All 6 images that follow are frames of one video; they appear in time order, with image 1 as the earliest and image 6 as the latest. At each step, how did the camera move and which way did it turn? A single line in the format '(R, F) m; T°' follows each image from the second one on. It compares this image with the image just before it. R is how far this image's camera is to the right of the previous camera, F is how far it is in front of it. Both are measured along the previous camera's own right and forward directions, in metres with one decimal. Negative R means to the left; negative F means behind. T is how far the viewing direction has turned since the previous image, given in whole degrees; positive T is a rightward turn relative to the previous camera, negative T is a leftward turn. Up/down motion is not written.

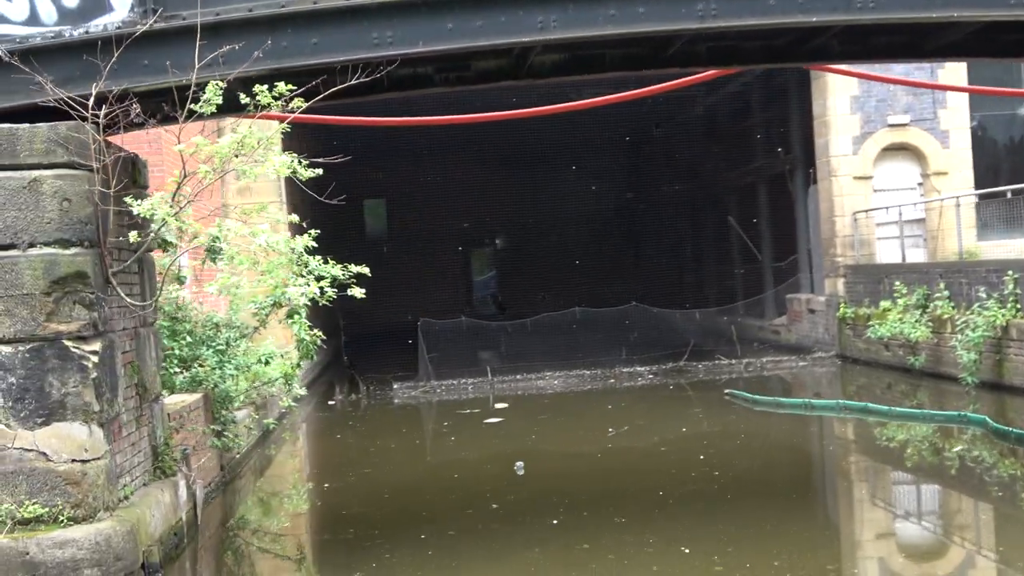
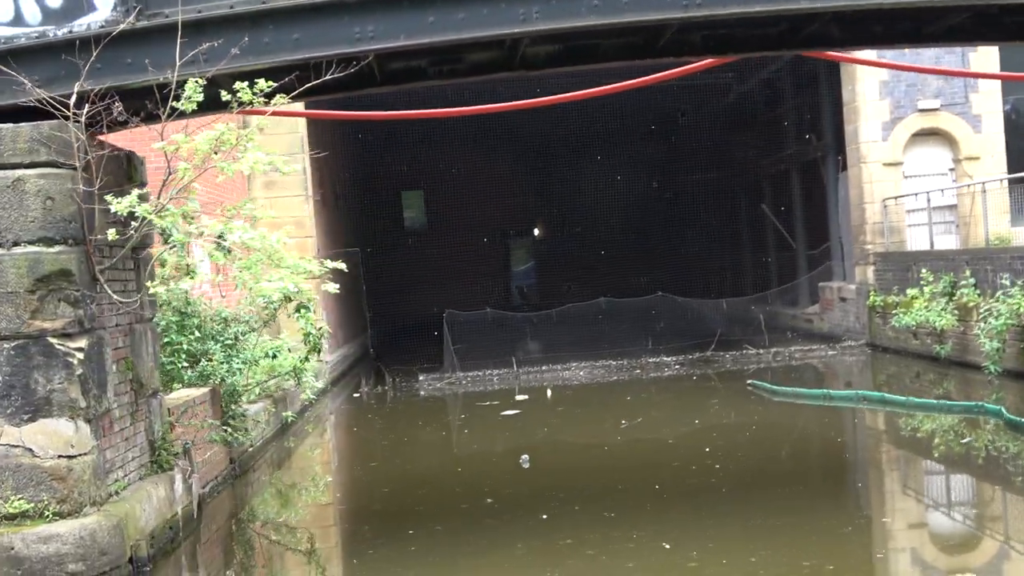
(+0.3, +0.1) m; -2°
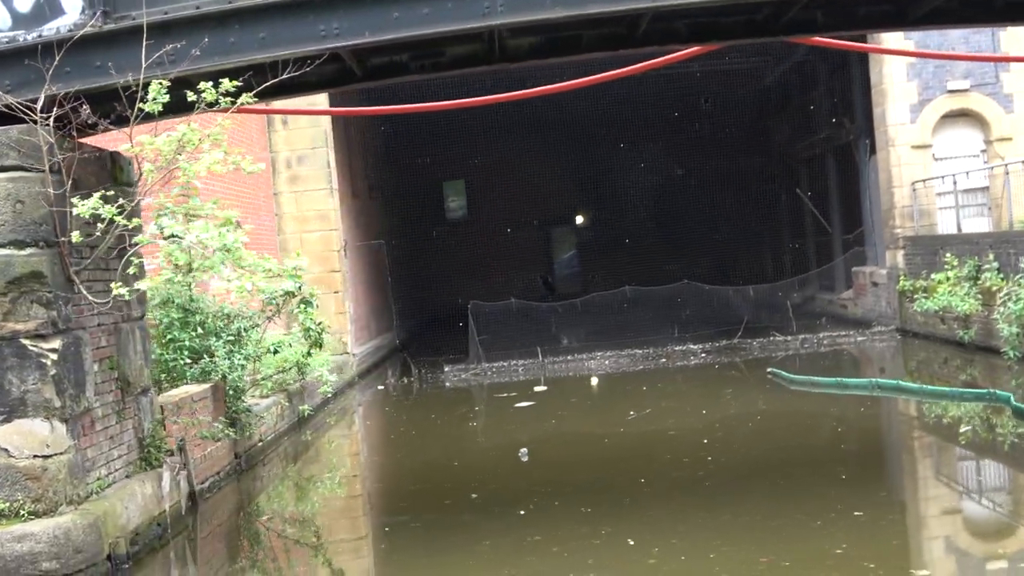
(+0.4, 0.0) m; -2°
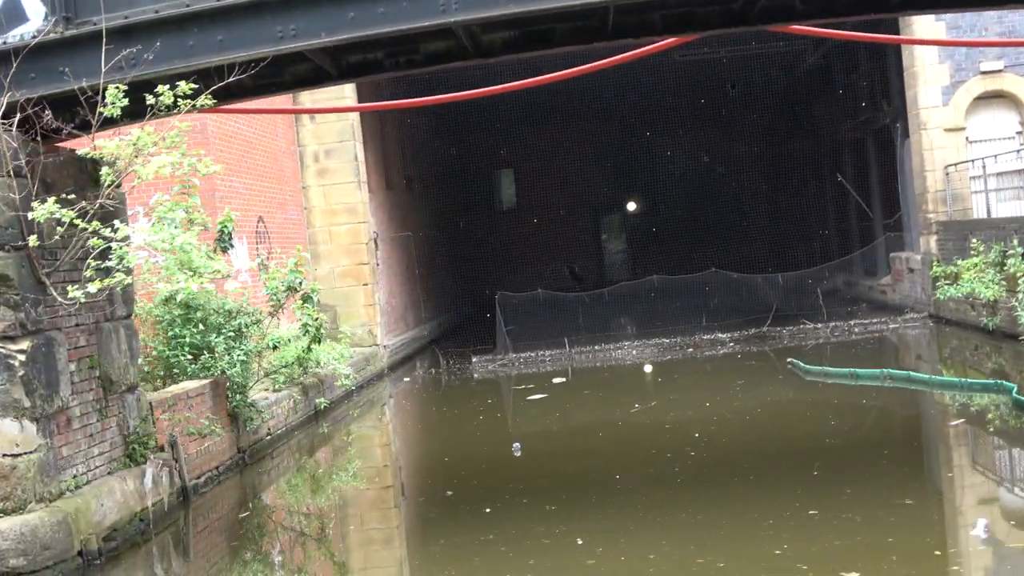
(+0.6, 0.0) m; -2°
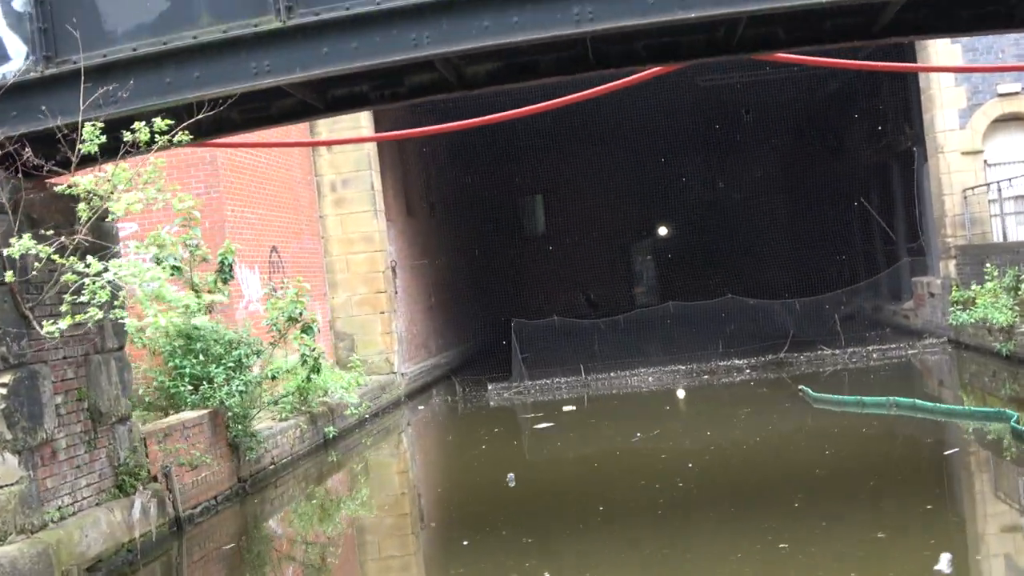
(+0.3, 0.0) m; -1°
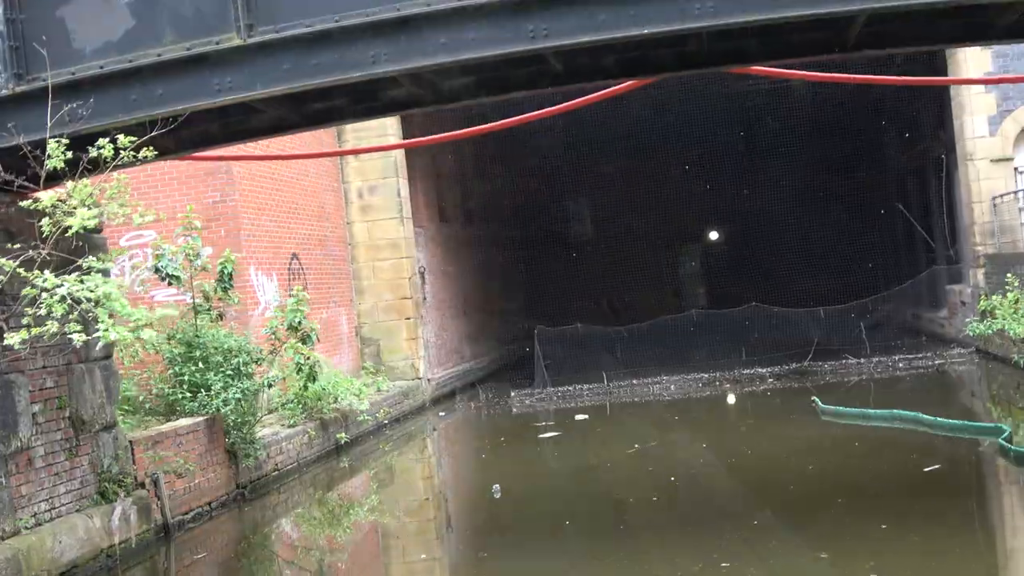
(+0.5, -0.1) m; -2°
